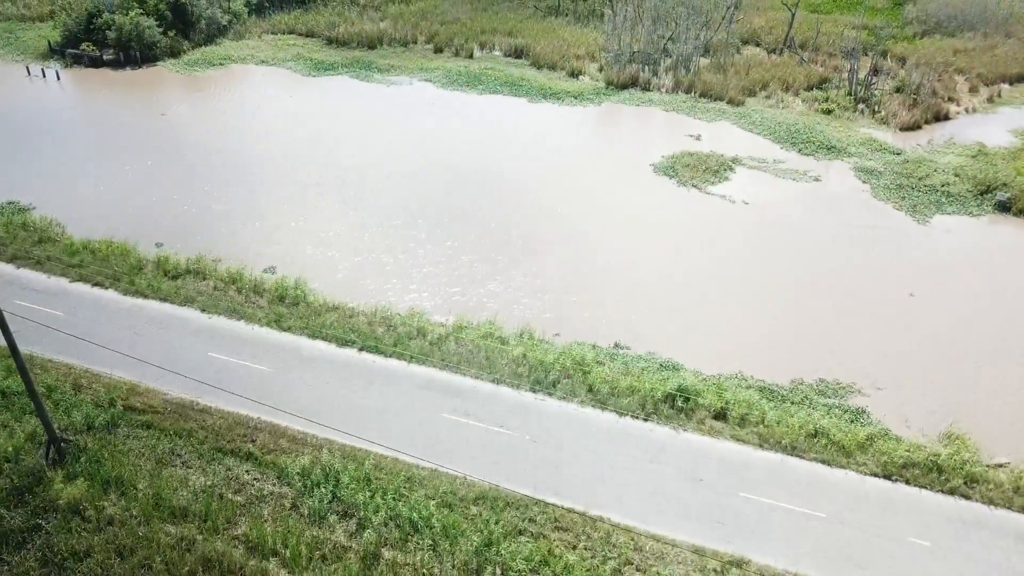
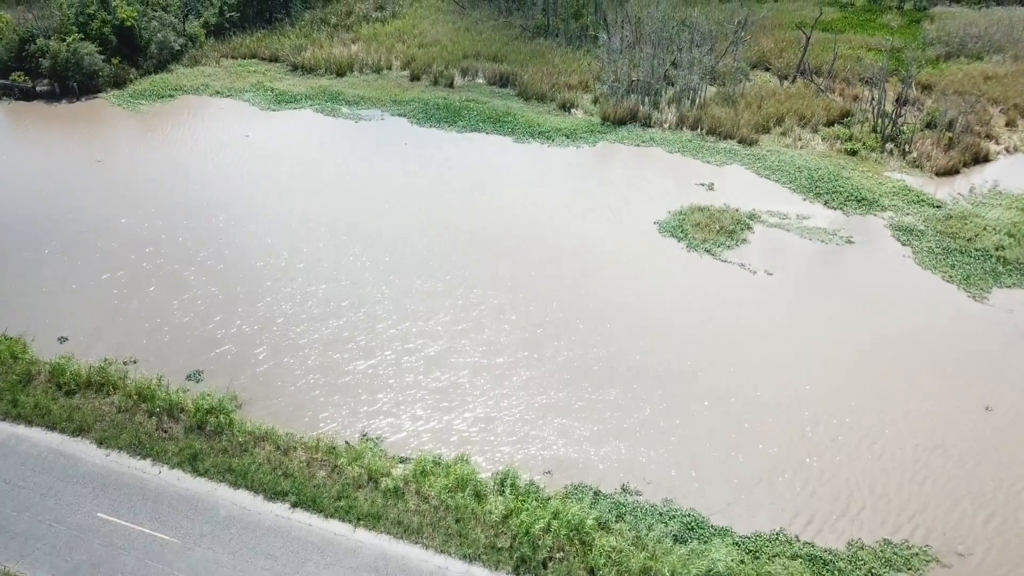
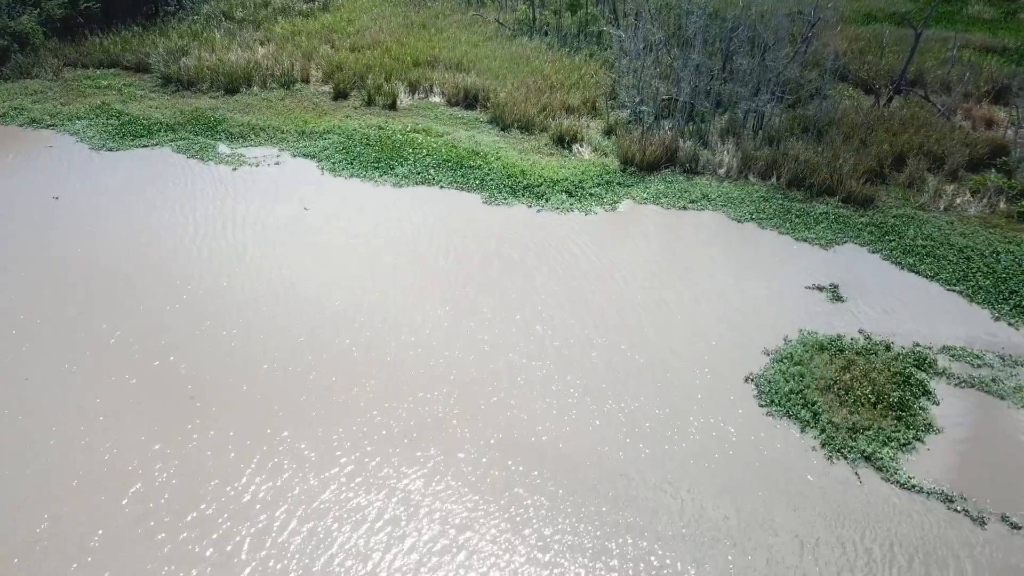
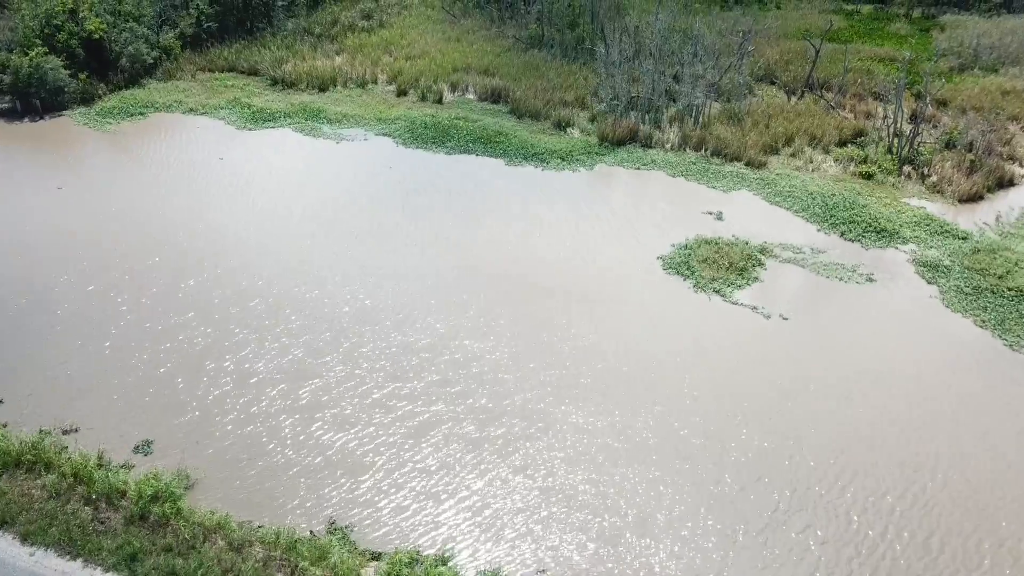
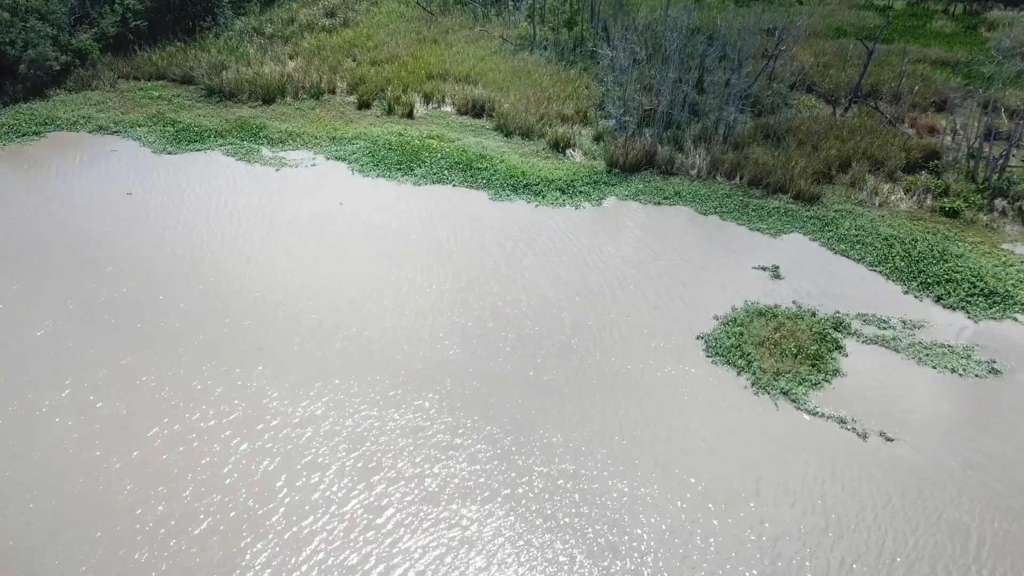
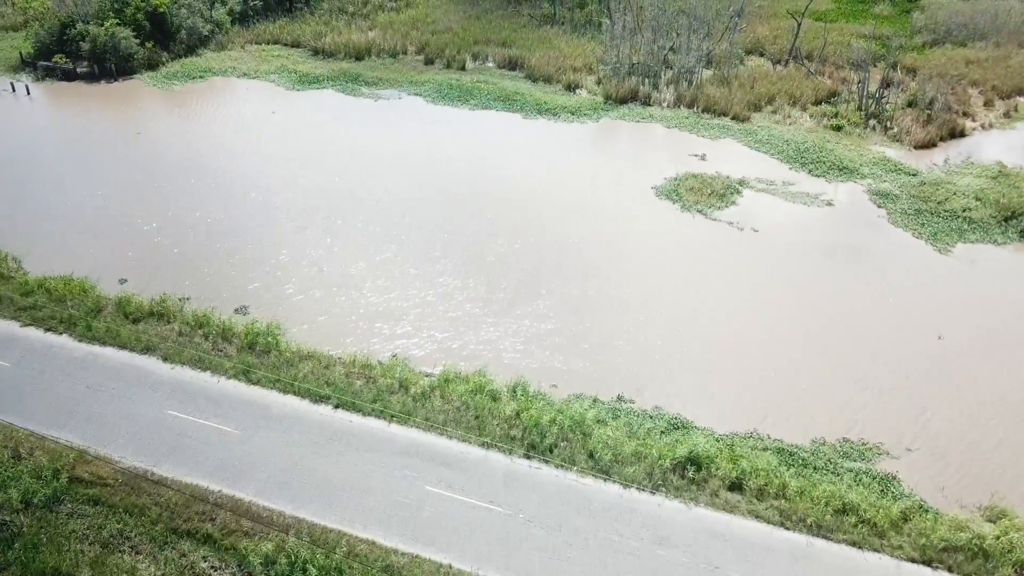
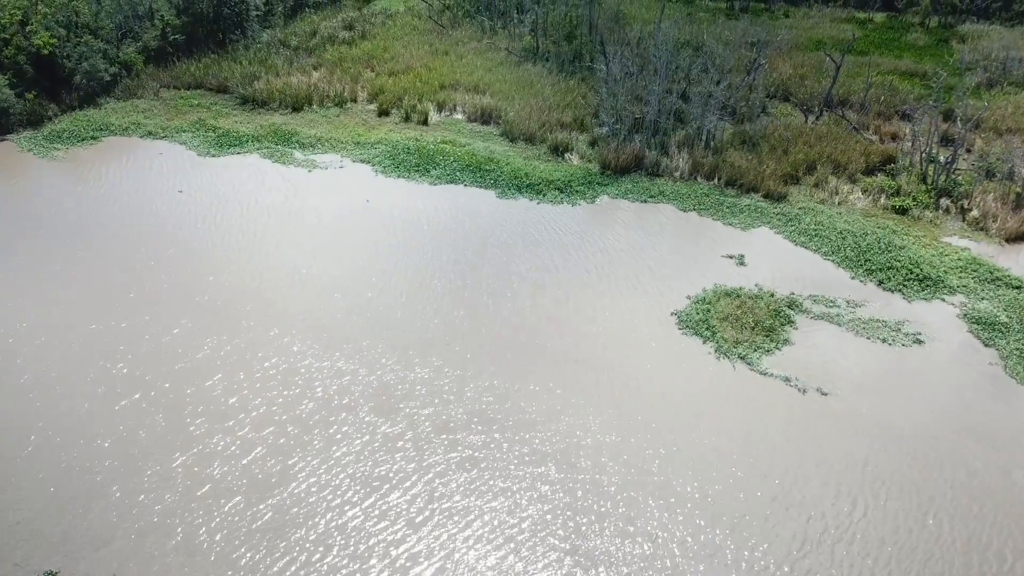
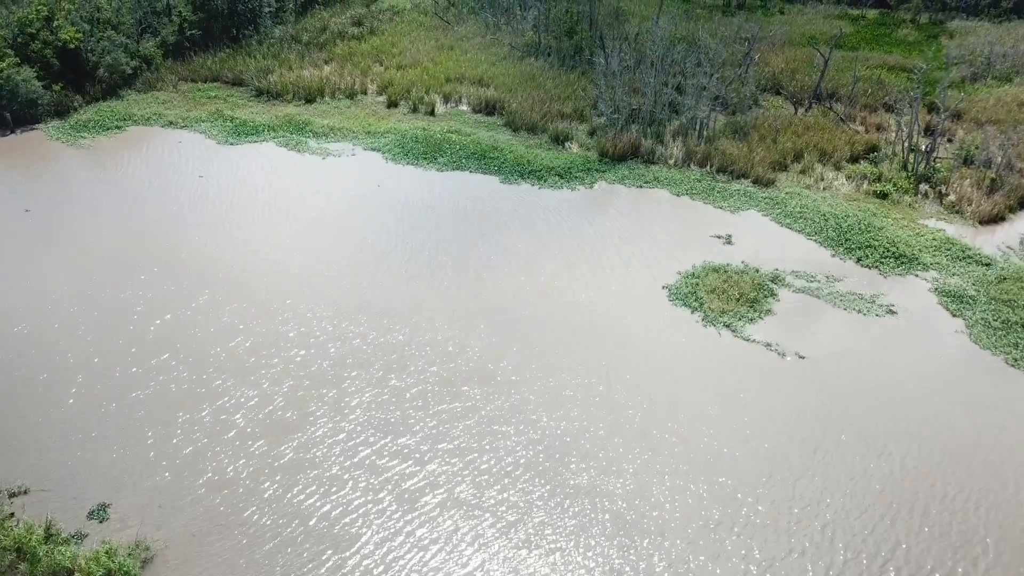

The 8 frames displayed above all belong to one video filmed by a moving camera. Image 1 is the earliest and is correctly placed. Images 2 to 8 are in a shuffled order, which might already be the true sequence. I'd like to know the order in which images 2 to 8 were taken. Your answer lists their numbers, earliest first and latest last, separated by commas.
6, 2, 4, 8, 7, 5, 3
